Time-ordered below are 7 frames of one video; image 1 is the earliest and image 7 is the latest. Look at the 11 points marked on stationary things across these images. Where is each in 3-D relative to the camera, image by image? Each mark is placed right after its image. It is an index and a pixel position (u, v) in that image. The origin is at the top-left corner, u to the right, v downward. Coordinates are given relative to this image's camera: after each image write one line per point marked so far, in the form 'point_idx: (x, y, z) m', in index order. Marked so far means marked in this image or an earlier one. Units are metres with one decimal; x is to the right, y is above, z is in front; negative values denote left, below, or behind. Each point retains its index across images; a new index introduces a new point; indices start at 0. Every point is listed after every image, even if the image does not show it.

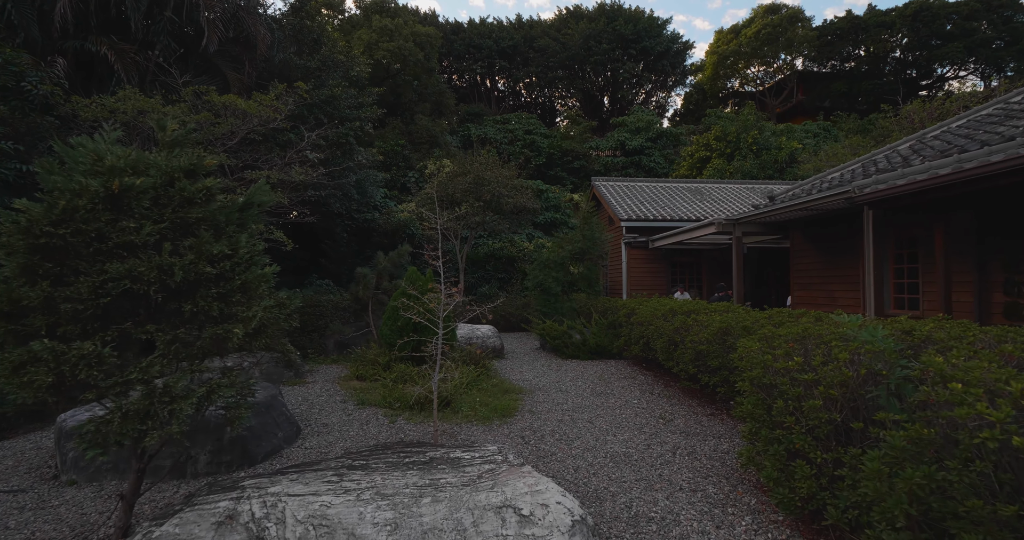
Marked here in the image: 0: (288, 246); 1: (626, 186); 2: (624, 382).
0: (-3.4, +0.4, +7.7) m
1: (+4.0, +2.9, +17.9) m
2: (+1.4, -1.5, +6.6) m
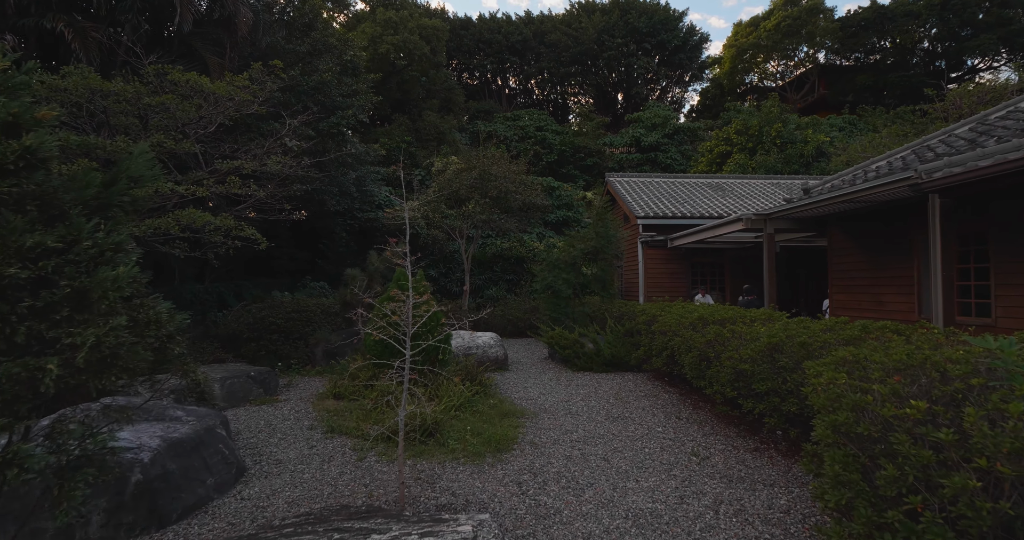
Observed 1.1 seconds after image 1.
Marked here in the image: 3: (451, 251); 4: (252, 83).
0: (-3.4, +0.3, +6.9) m
1: (+4.3, +2.9, +16.9) m
2: (+1.5, -1.5, +5.6) m
3: (-1.8, +0.6, +15.7) m
4: (-3.8, +2.7, +7.3) m
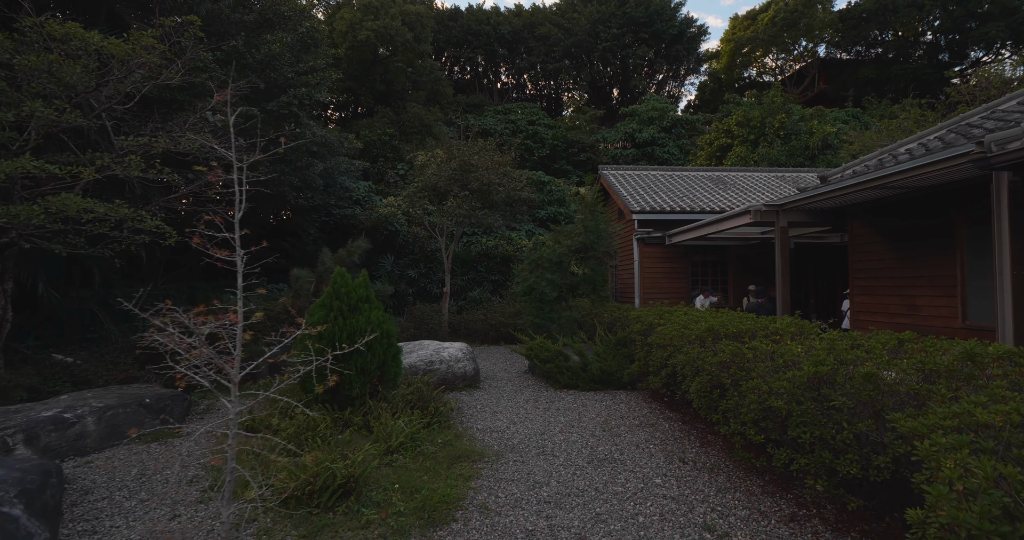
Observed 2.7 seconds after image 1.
0: (-3.7, +0.3, +5.7) m
1: (+3.9, +2.9, +15.8) m
2: (+1.1, -1.5, +4.4) m
3: (-2.3, +0.6, +14.6) m
4: (-4.1, +2.7, +6.1) m
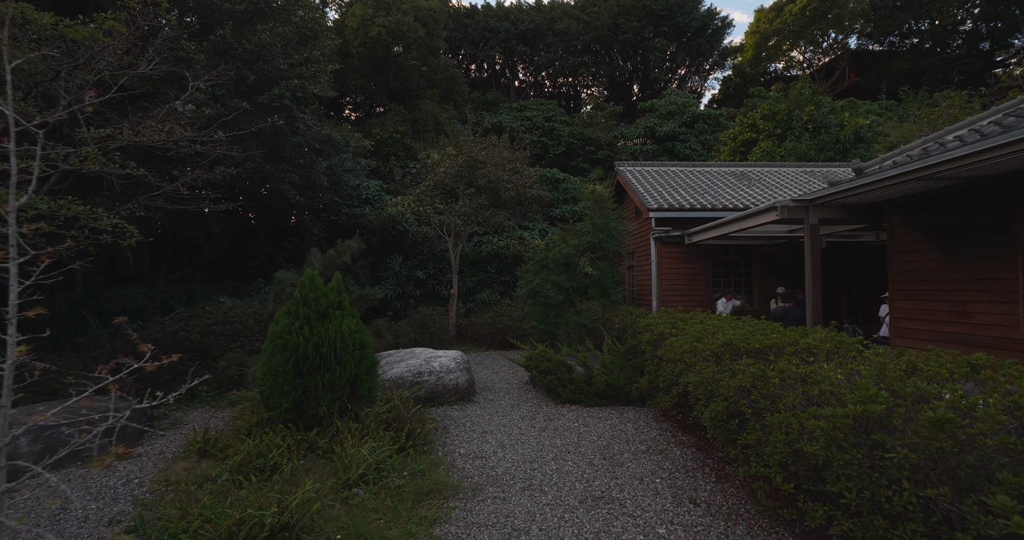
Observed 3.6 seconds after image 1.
0: (-3.8, +0.3, +5.3) m
1: (+4.2, +2.9, +15.0) m
2: (+1.0, -1.5, +3.8) m
3: (-1.9, +0.6, +14.1) m
4: (-4.2, +2.7, +5.7) m
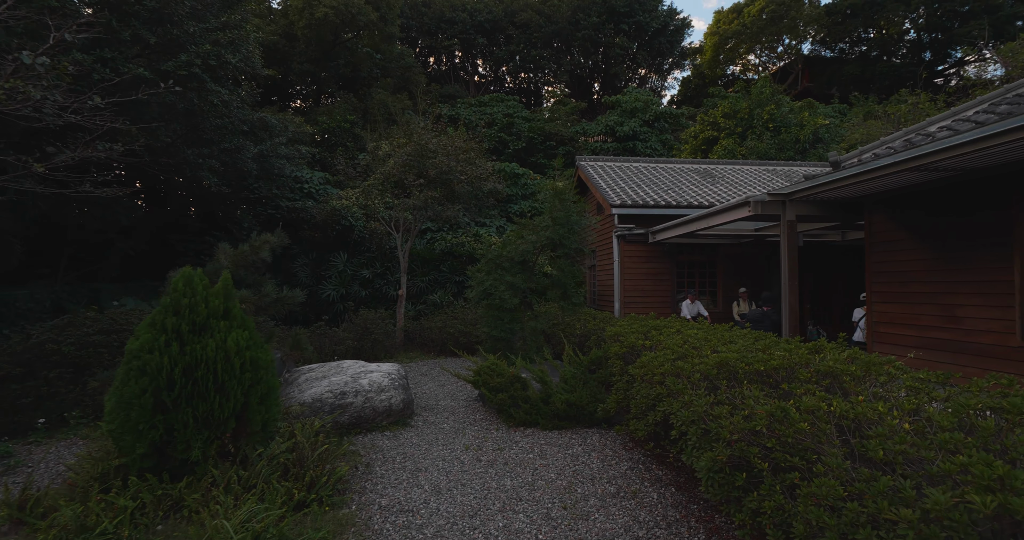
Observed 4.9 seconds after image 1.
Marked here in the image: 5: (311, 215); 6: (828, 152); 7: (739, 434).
0: (-4.3, +0.3, +4.1) m
1: (+3.0, +2.9, +14.4) m
2: (+0.6, -1.5, +3.0) m
3: (-3.1, +0.6, +13.0) m
4: (-4.7, +2.7, +4.4) m
5: (-4.9, +1.4, +12.6) m
6: (+10.7, +4.0, +17.5) m
7: (+1.0, -0.7, +2.3) m
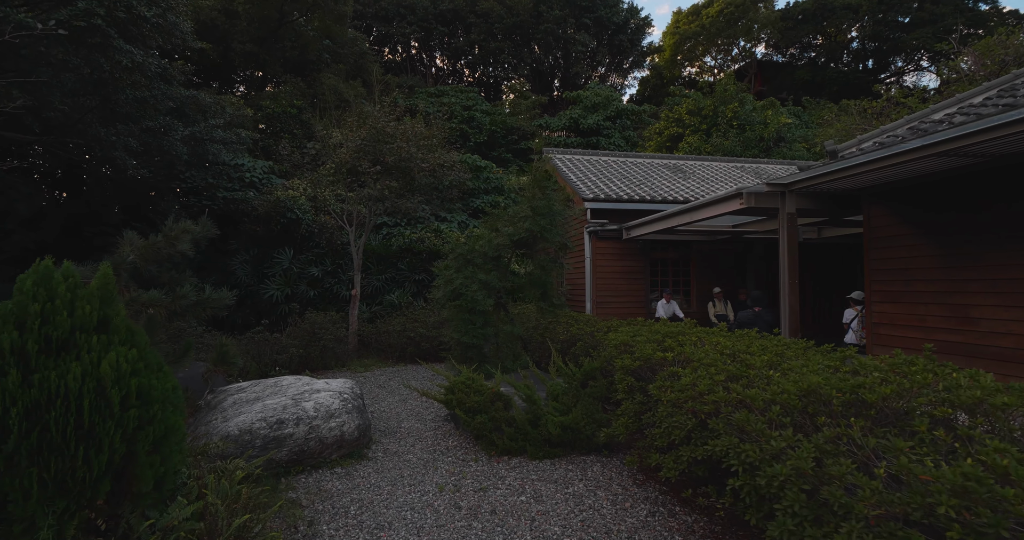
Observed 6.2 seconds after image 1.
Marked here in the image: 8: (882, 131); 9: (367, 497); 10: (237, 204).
0: (-4.3, +0.4, +2.8) m
1: (+2.0, +2.9, +13.7) m
2: (+0.6, -1.4, +2.1) m
3: (-3.9, +0.6, +11.8) m
4: (-4.8, +2.7, +3.2) m
5: (-5.7, +1.4, +11.3) m
6: (+9.5, +4.1, +17.5) m
7: (+1.1, -0.7, +1.5) m
8: (+4.6, +1.7, +6.4) m
9: (-1.0, -1.5, +3.4) m
10: (-6.1, +1.5, +11.4) m
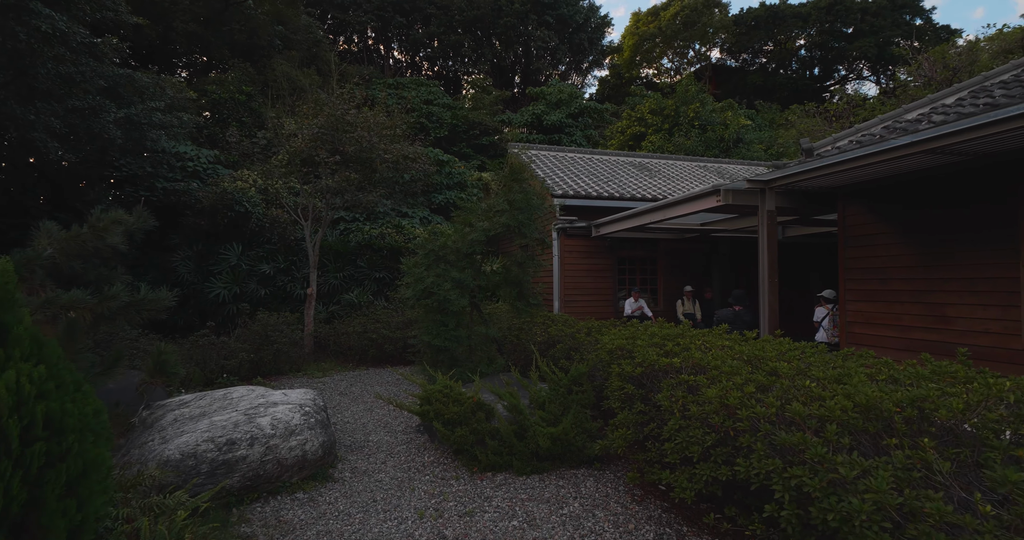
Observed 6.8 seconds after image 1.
0: (-4.3, +0.4, +2.1) m
1: (+1.1, +3.0, +13.5) m
2: (+0.7, -1.4, +1.8) m
3: (-4.7, +0.7, +11.1) m
4: (-4.8, +2.8, +2.4) m
5: (-6.4, +1.5, +10.4) m
6: (+8.2, +4.1, +17.9) m
7: (+1.2, -0.7, +1.2) m
8: (+4.3, +1.7, +6.4) m
9: (-1.0, -1.5, +2.9) m
10: (-6.8, +1.5, +10.4) m
